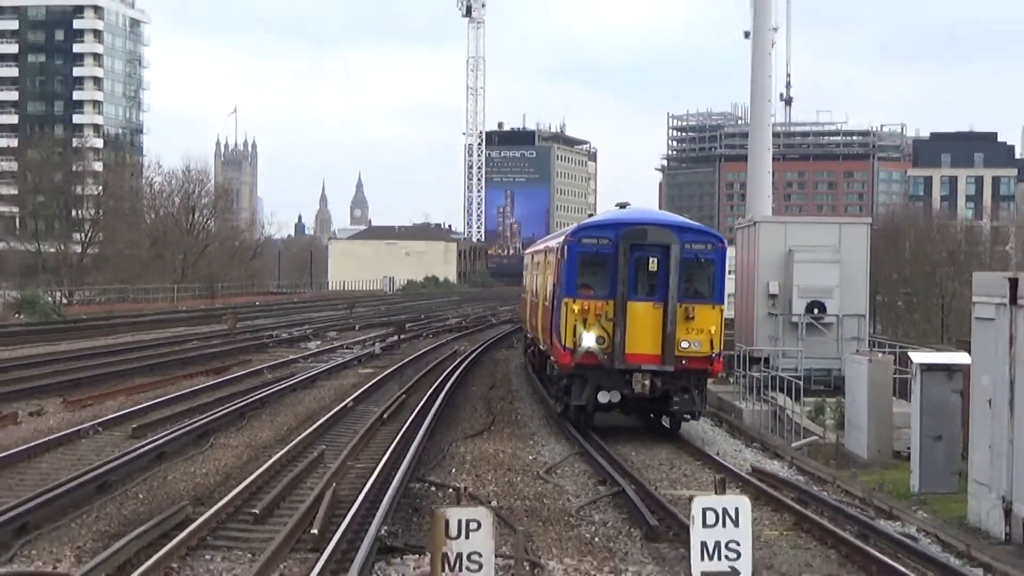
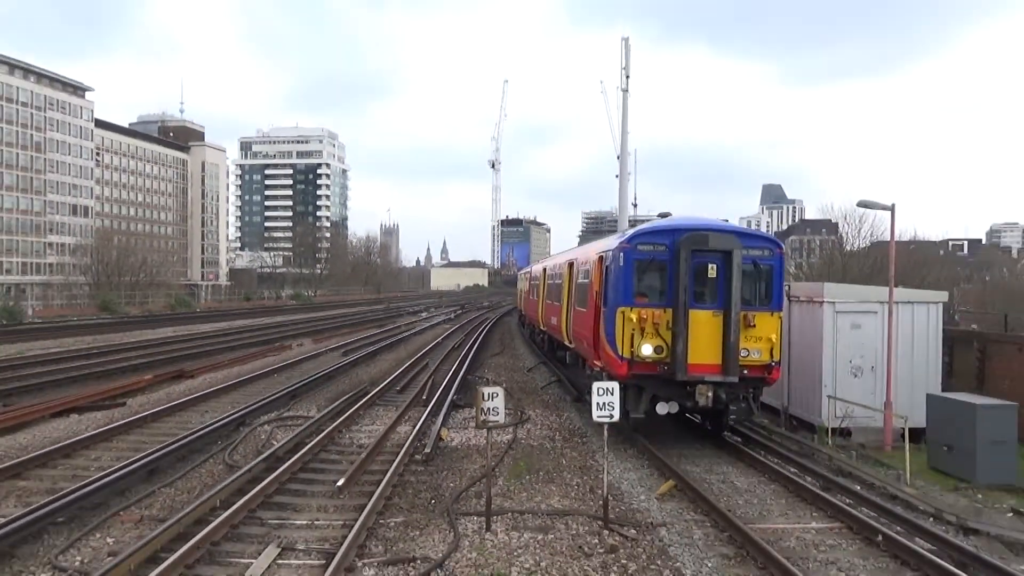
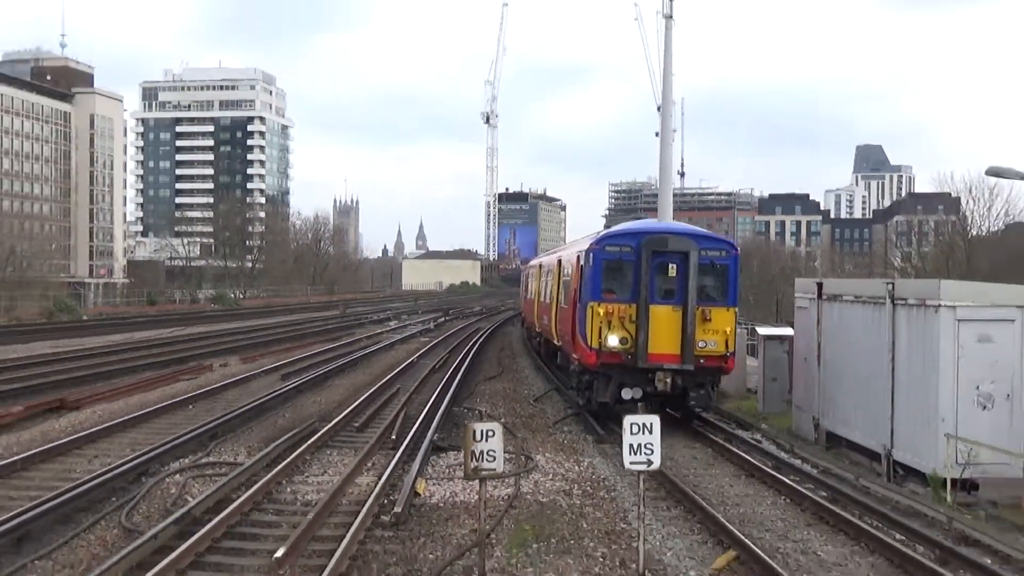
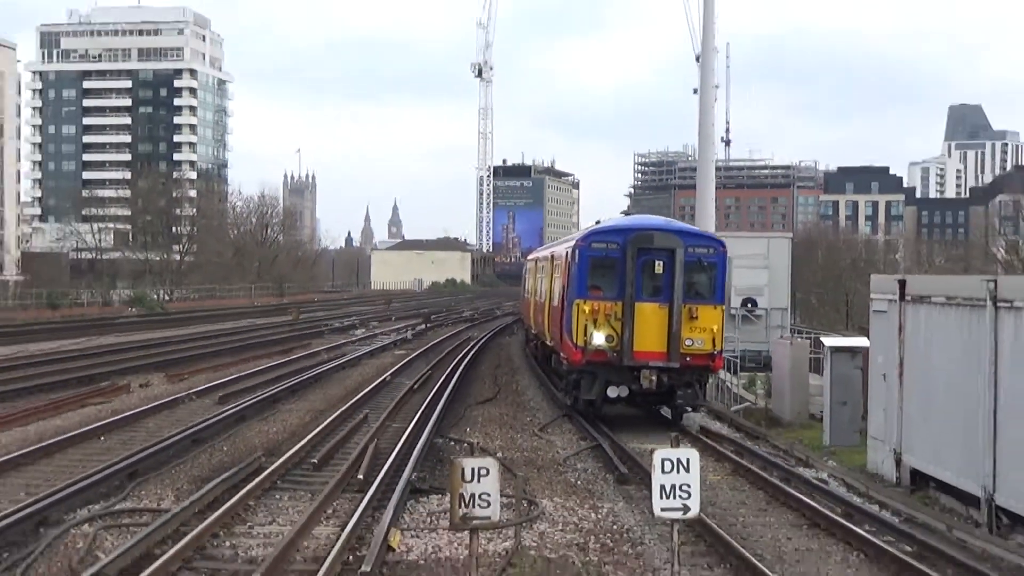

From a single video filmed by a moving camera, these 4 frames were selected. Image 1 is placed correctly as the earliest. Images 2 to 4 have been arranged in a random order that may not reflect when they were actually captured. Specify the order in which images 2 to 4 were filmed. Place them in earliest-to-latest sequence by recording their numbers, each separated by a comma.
4, 3, 2
